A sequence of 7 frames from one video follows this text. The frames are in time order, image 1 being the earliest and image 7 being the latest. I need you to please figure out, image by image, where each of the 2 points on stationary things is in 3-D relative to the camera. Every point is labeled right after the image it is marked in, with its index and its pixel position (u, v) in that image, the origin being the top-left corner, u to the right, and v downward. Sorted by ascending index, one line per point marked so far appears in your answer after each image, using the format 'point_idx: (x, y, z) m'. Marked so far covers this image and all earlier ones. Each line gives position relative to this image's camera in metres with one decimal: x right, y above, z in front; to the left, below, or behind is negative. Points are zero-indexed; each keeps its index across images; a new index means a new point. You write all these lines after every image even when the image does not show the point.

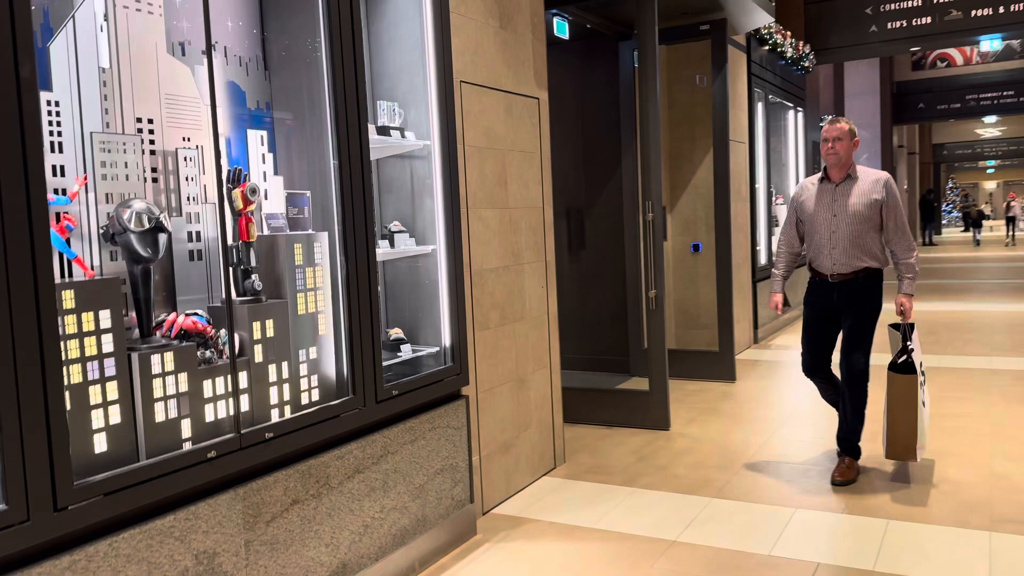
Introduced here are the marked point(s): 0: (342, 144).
0: (-0.6, +0.5, +2.6) m
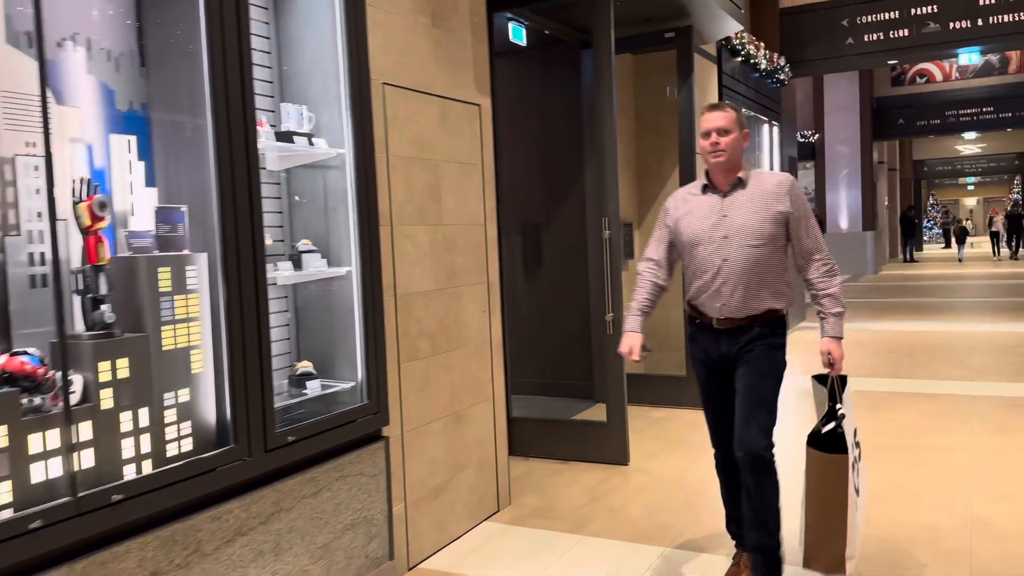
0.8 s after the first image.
0: (-0.8, +0.4, +2.2) m
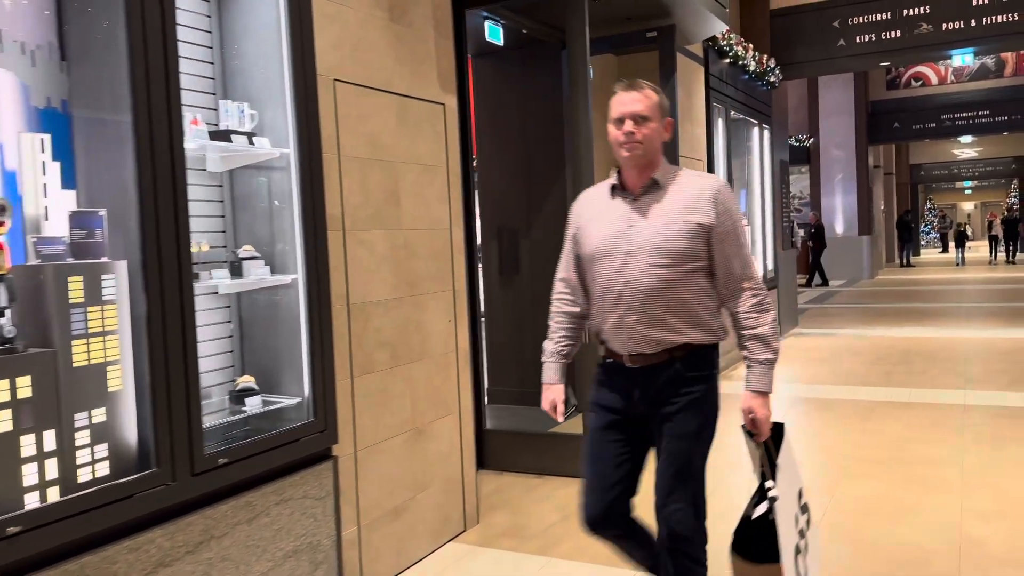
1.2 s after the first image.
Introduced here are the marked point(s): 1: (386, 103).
0: (-0.9, +0.4, +2.1) m
1: (-0.5, +0.7, +3.0) m
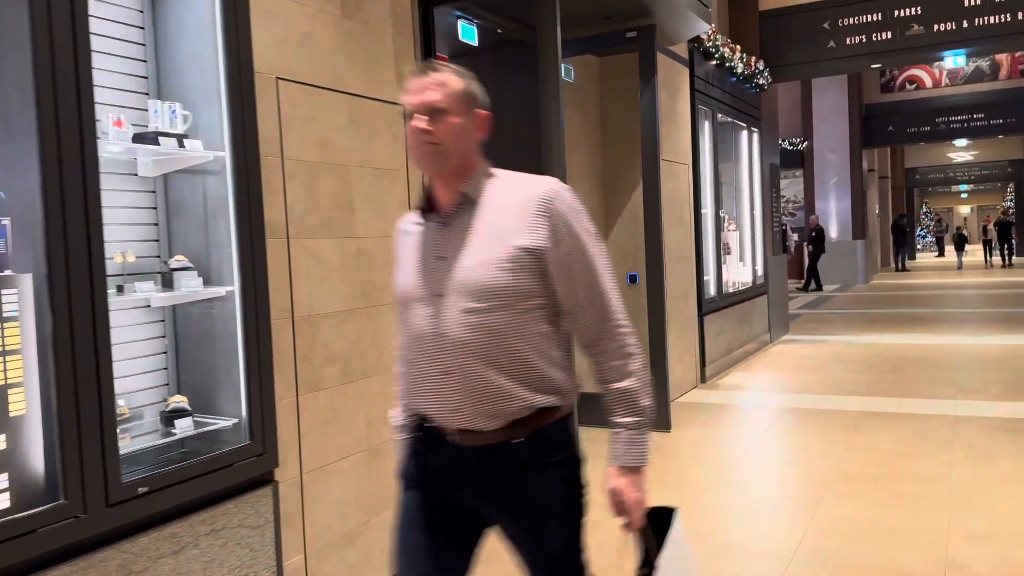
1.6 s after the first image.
0: (-1.1, +0.3, +1.9) m
1: (-0.6, +0.7, +2.8) m
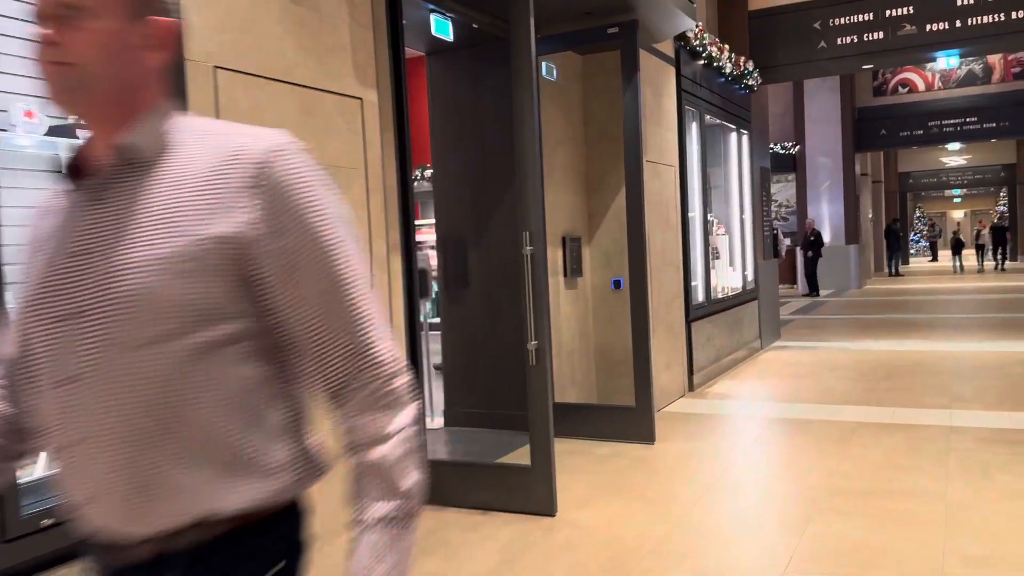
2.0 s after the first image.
0: (-1.2, +0.3, +1.7) m
1: (-0.7, +0.6, +2.6) m
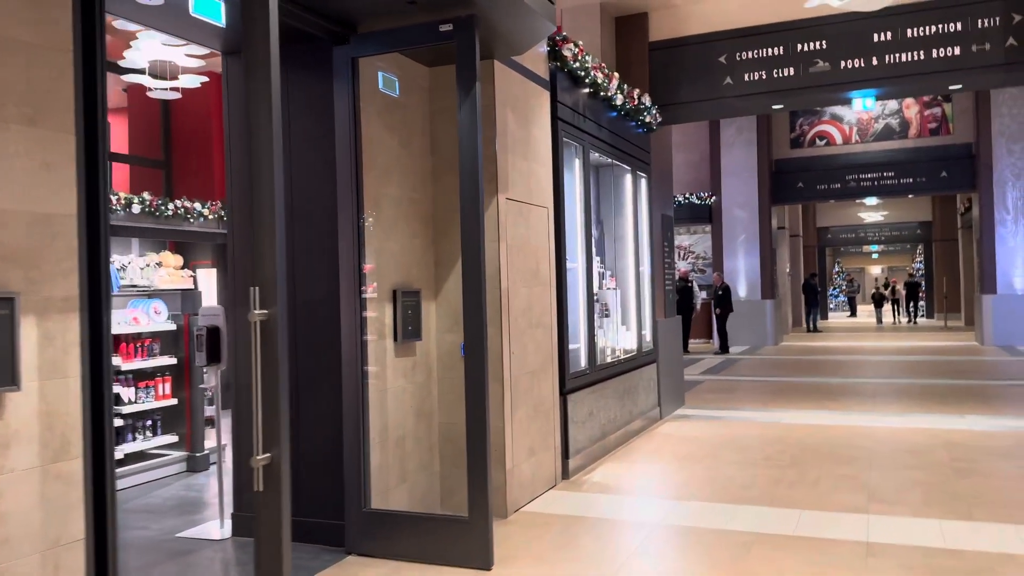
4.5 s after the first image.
0: (-1.9, +0.2, +0.4) m
1: (-1.5, +0.4, +1.4) m
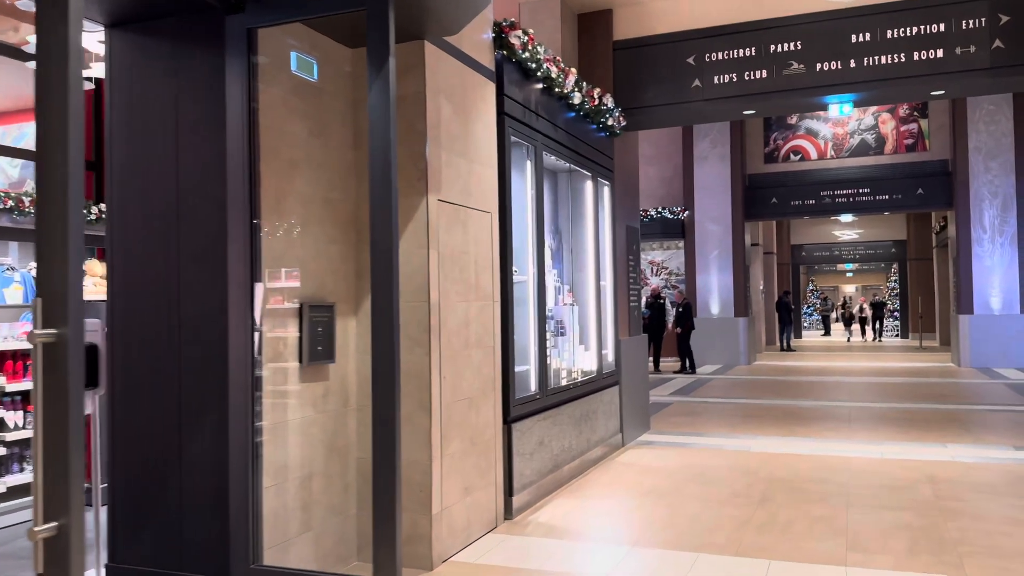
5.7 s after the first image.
0: (-2.1, +0.2, -0.2) m
1: (-1.7, +0.5, +0.8) m
